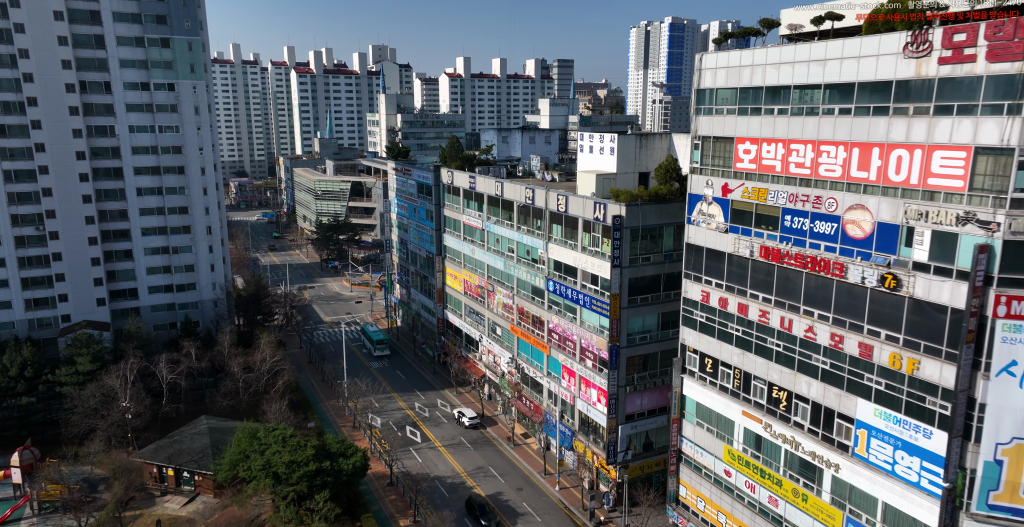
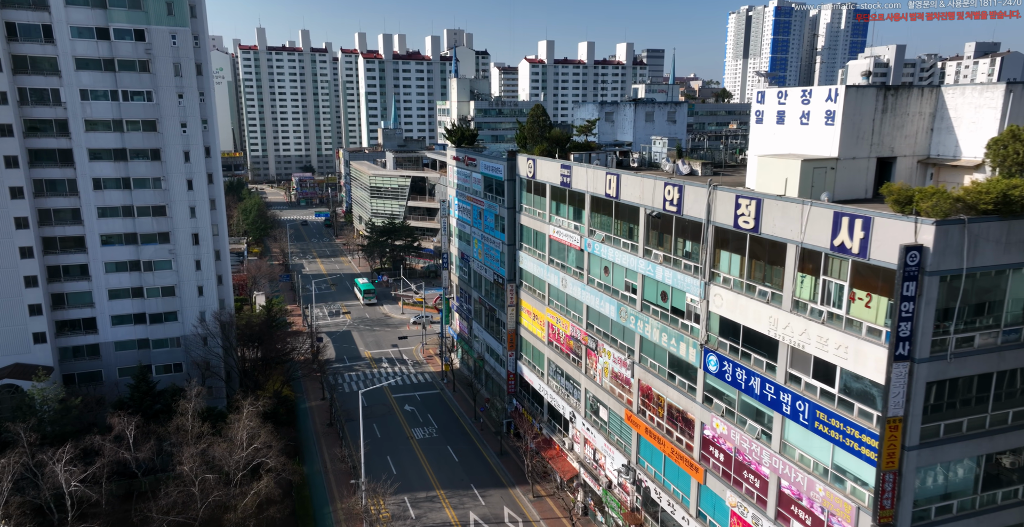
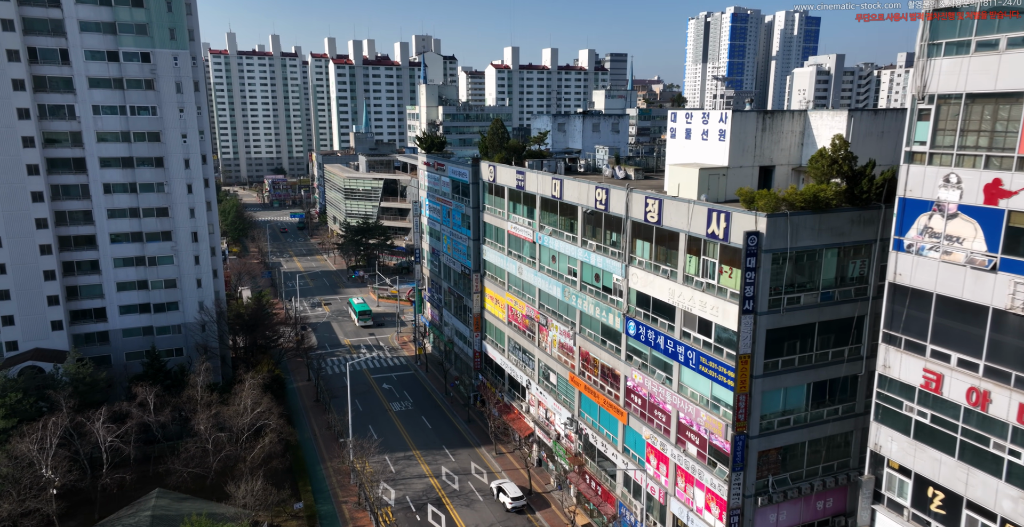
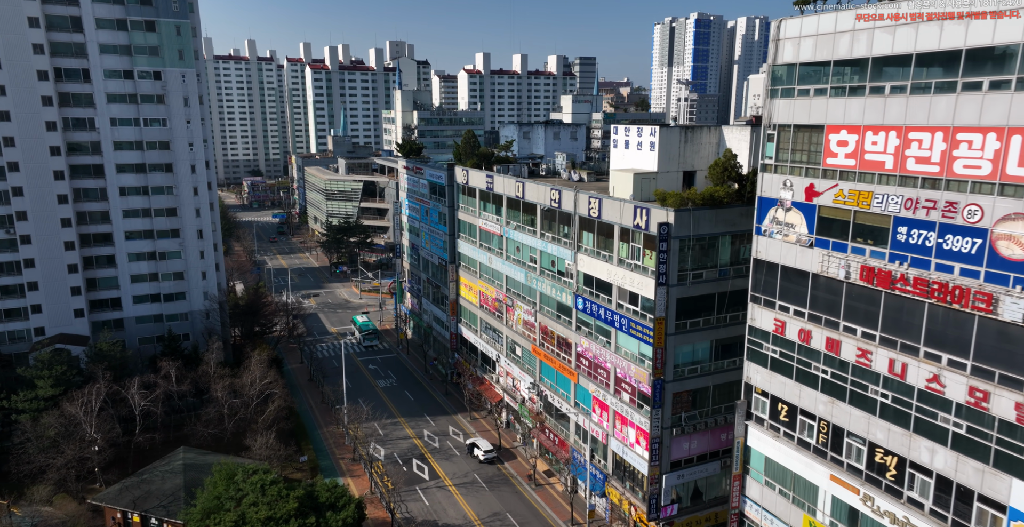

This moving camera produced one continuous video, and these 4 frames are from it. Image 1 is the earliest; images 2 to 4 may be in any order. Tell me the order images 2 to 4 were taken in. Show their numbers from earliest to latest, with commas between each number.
4, 3, 2
